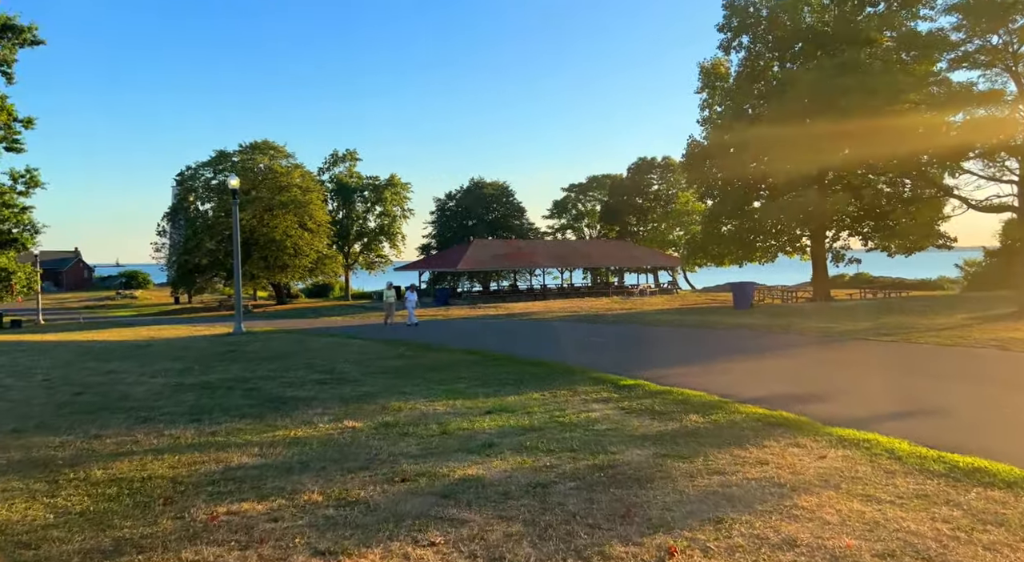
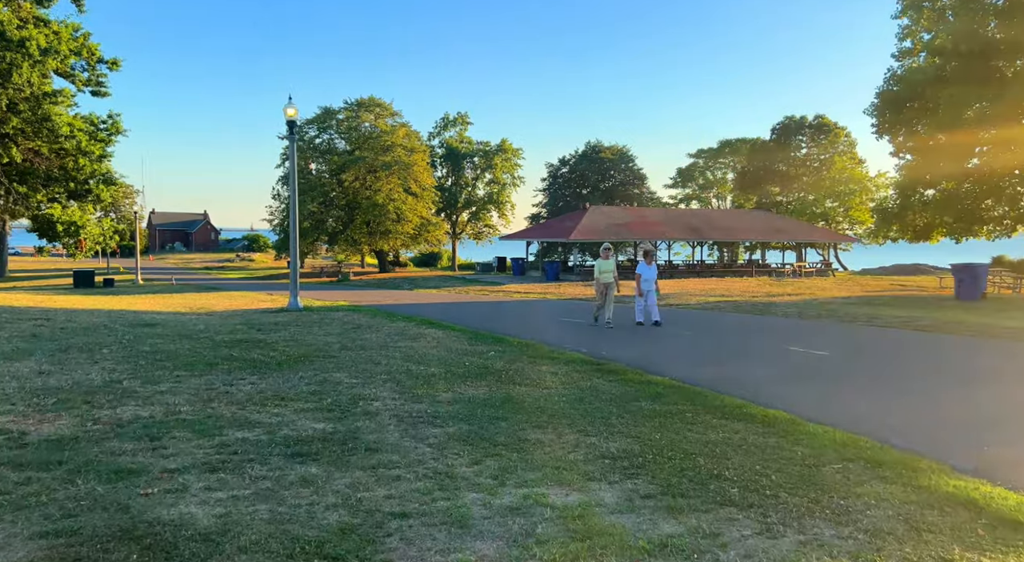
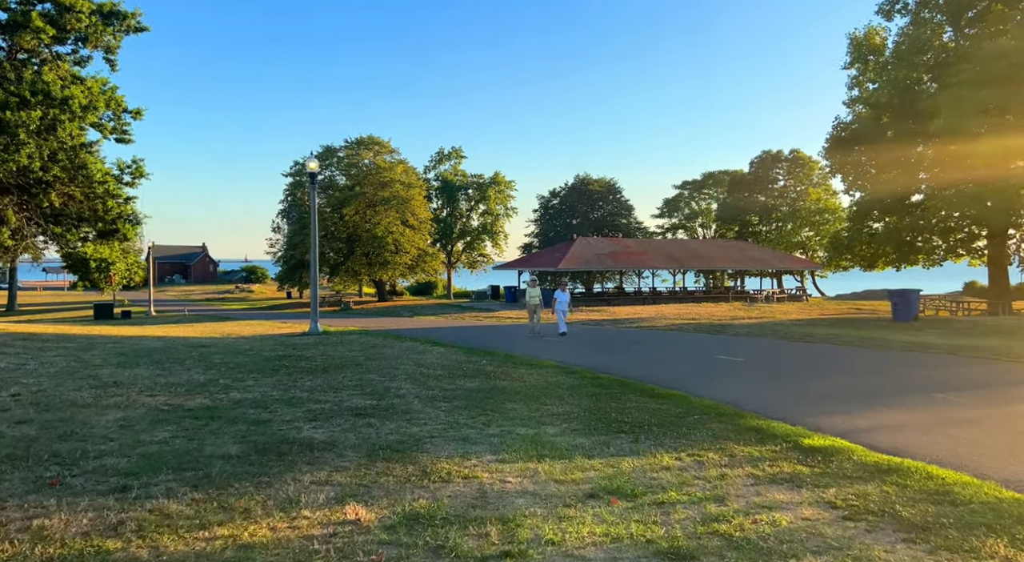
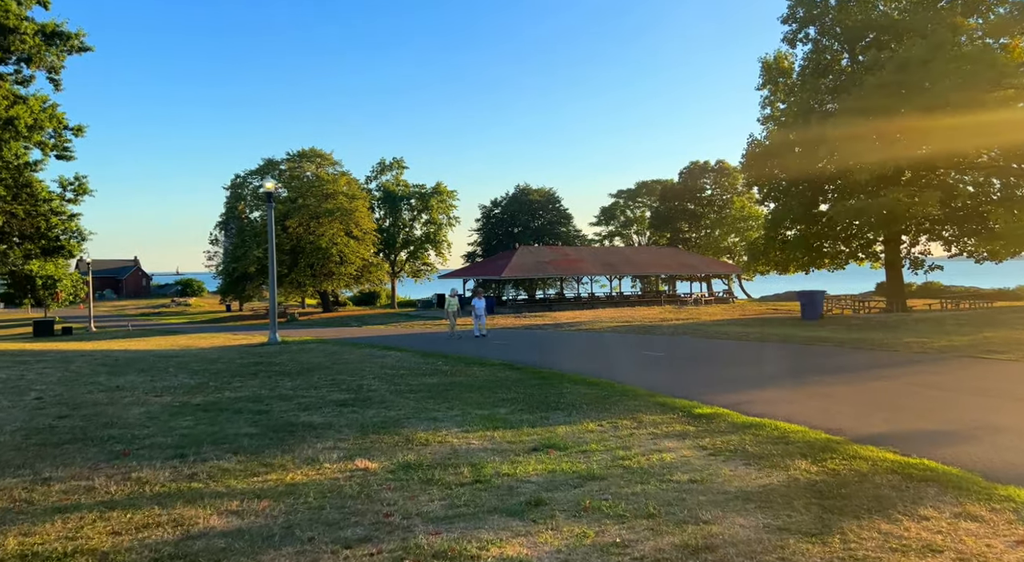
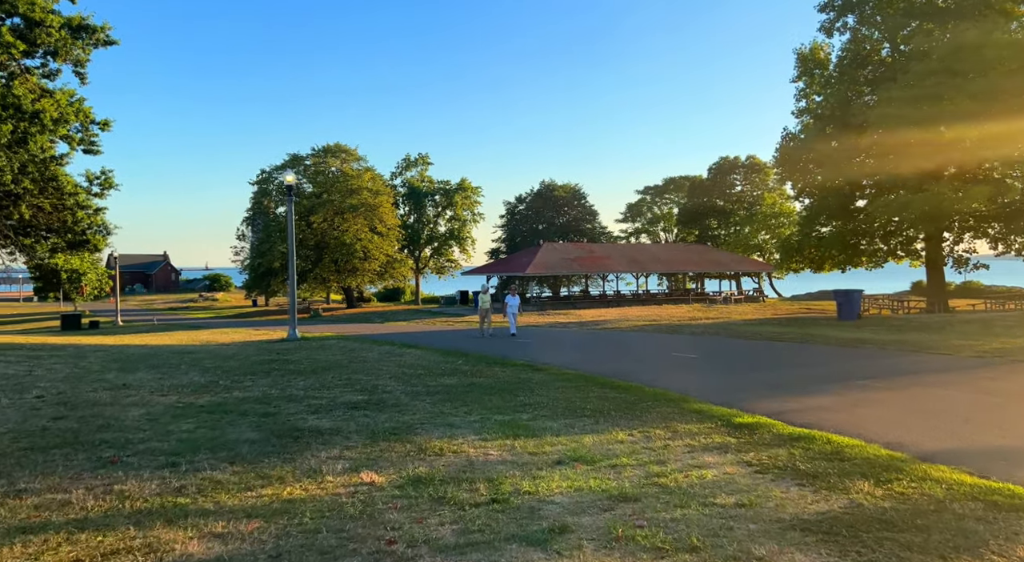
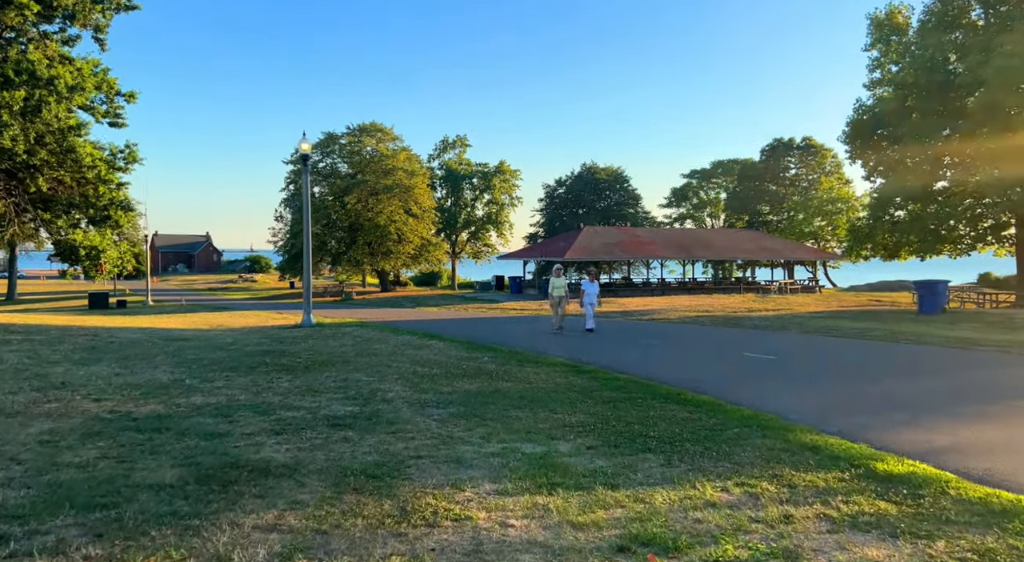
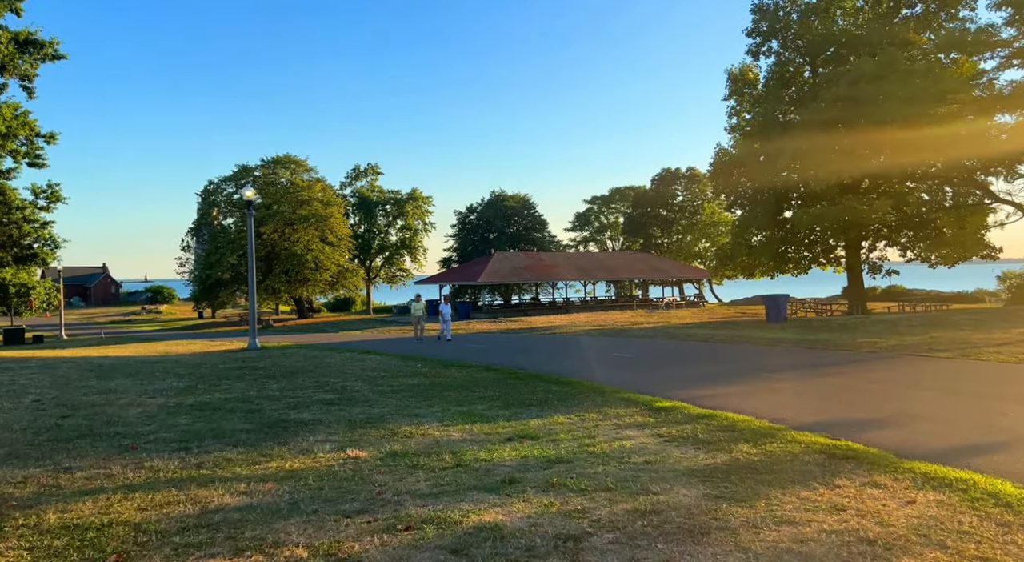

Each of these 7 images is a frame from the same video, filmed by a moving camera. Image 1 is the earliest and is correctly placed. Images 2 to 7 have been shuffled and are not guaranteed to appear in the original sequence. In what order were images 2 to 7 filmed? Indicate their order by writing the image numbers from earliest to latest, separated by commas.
7, 4, 5, 3, 6, 2
